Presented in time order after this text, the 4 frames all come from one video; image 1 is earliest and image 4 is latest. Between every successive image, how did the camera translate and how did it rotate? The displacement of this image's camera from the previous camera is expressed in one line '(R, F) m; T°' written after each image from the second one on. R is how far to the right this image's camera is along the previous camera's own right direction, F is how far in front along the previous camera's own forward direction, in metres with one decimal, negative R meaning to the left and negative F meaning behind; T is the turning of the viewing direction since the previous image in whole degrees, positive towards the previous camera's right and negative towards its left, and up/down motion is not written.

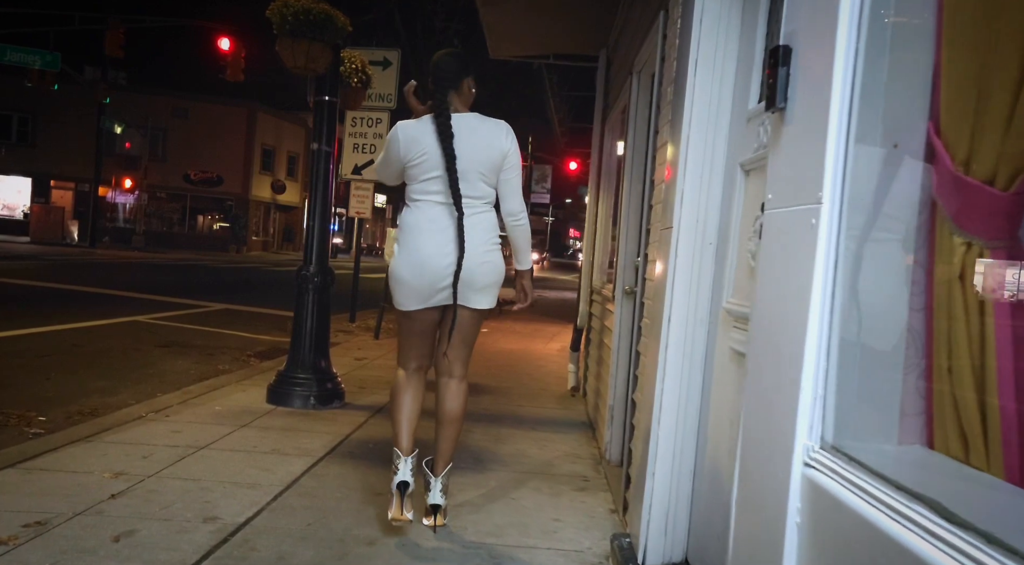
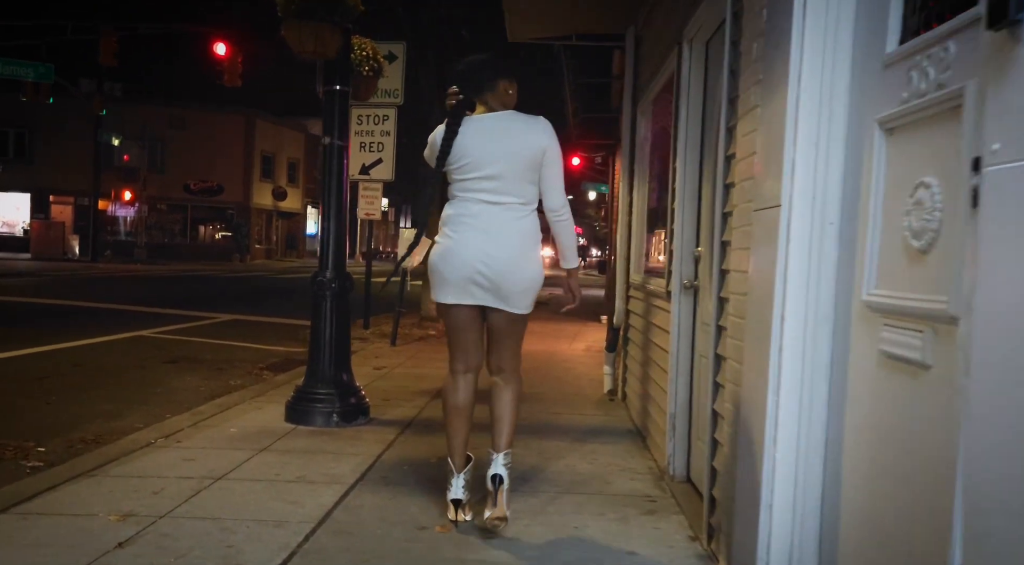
(-0.2, +0.6) m; 0°
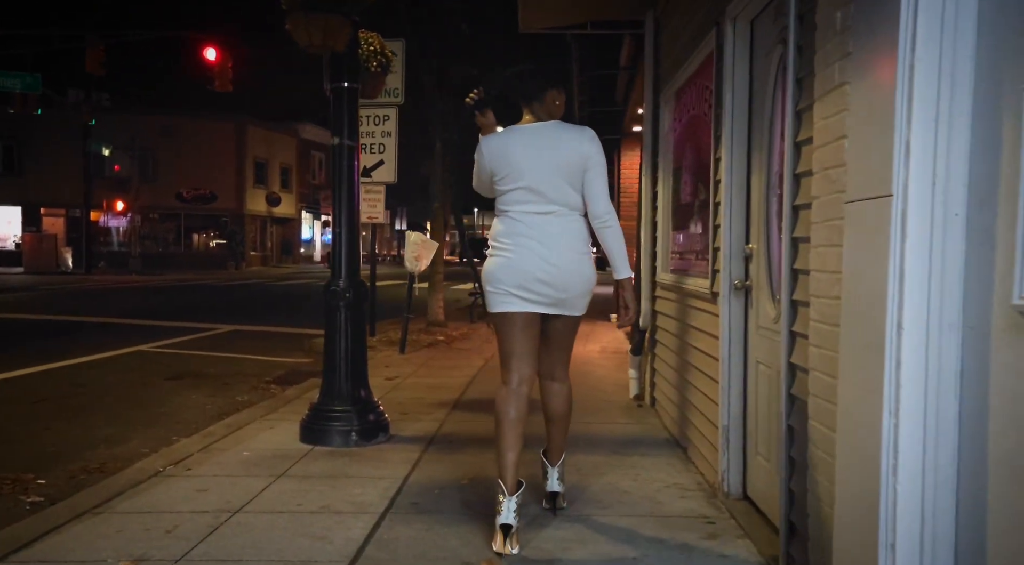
(-0.2, +0.4) m; 0°
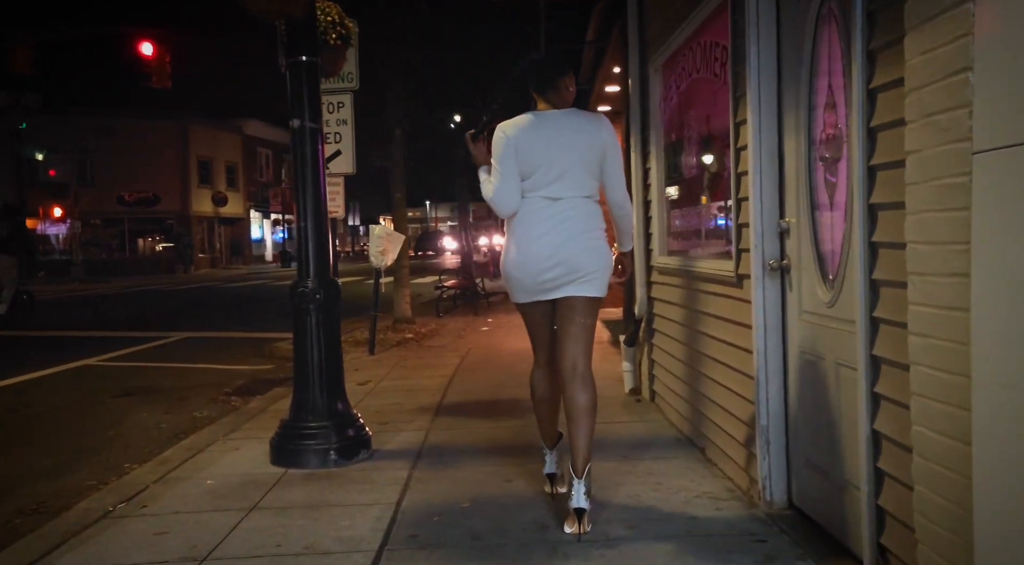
(-0.2, +0.7) m; +3°
